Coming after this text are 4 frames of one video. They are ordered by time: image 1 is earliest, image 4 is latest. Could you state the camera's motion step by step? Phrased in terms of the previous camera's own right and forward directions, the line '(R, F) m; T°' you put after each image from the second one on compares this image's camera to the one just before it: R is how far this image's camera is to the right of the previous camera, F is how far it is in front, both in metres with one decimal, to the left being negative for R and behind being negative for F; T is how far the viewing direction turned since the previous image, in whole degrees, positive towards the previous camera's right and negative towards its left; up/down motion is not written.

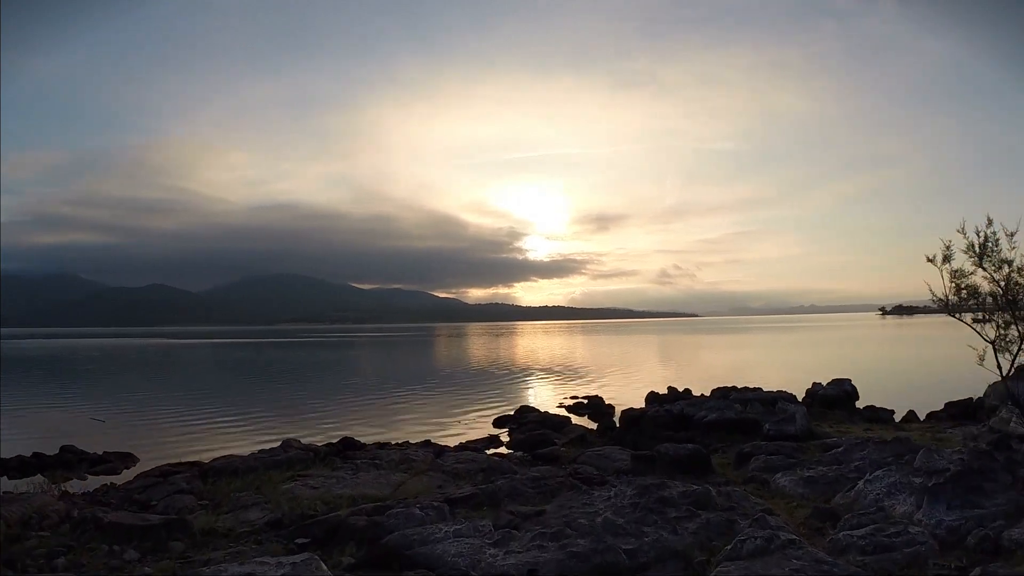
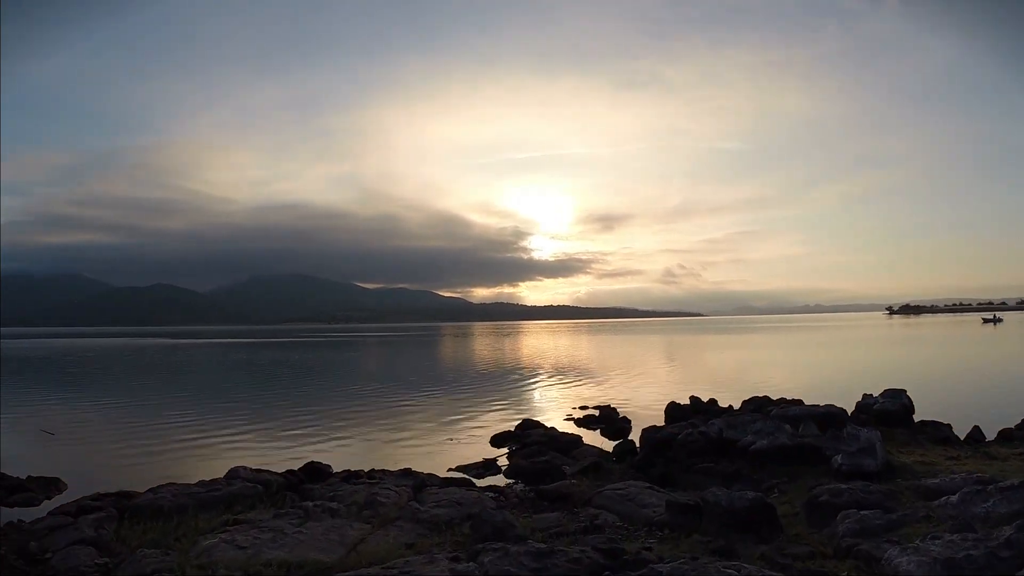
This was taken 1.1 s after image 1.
(+0.1, +1.2) m; 0°
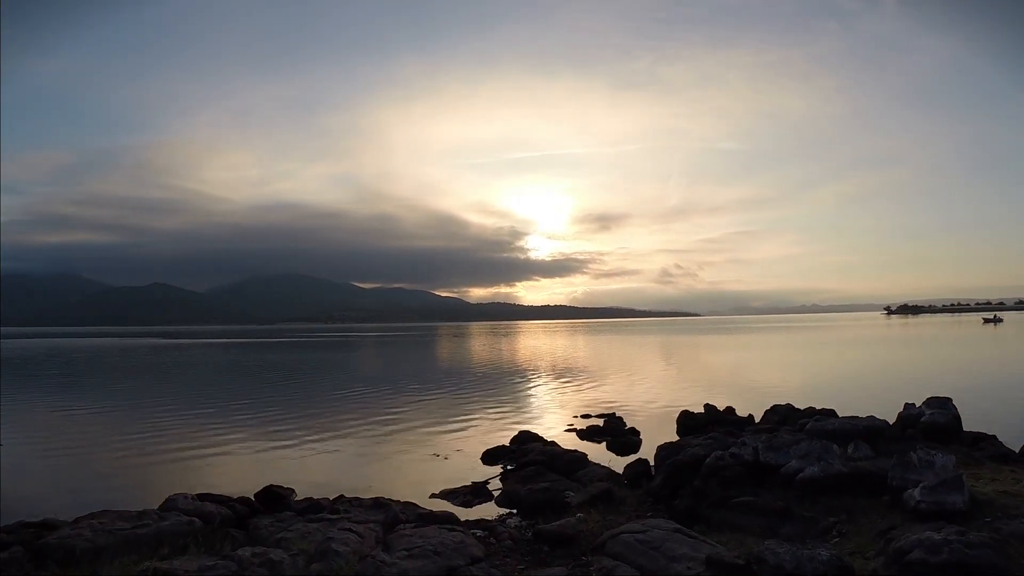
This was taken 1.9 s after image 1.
(-0.2, -0.2) m; 0°
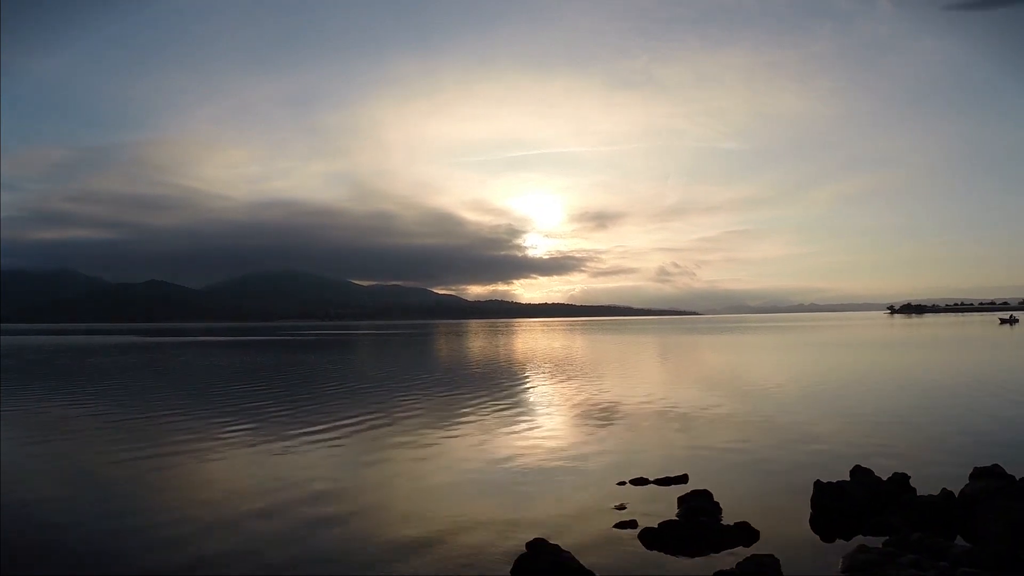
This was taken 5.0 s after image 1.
(-0.4, +1.0) m; 0°
